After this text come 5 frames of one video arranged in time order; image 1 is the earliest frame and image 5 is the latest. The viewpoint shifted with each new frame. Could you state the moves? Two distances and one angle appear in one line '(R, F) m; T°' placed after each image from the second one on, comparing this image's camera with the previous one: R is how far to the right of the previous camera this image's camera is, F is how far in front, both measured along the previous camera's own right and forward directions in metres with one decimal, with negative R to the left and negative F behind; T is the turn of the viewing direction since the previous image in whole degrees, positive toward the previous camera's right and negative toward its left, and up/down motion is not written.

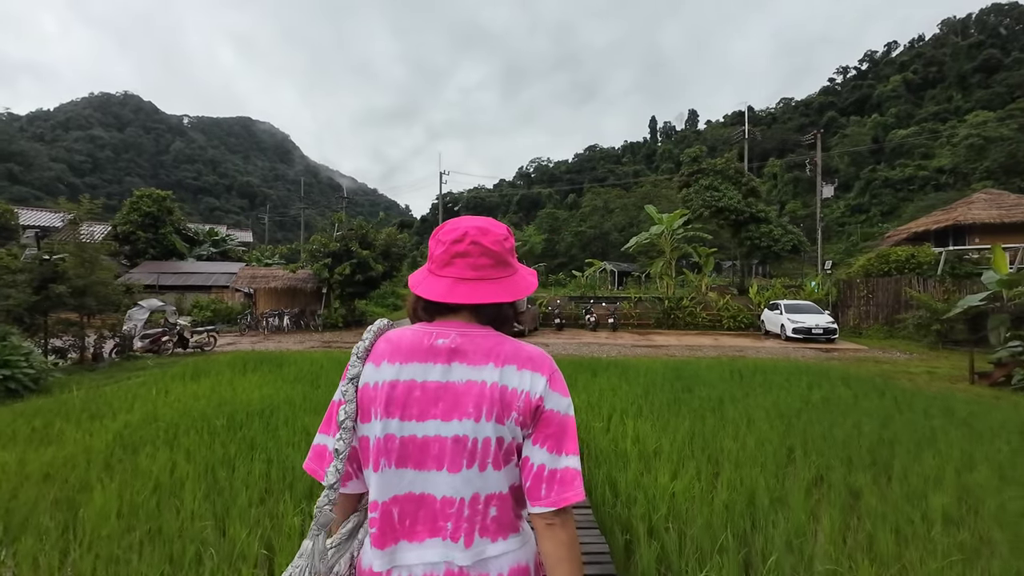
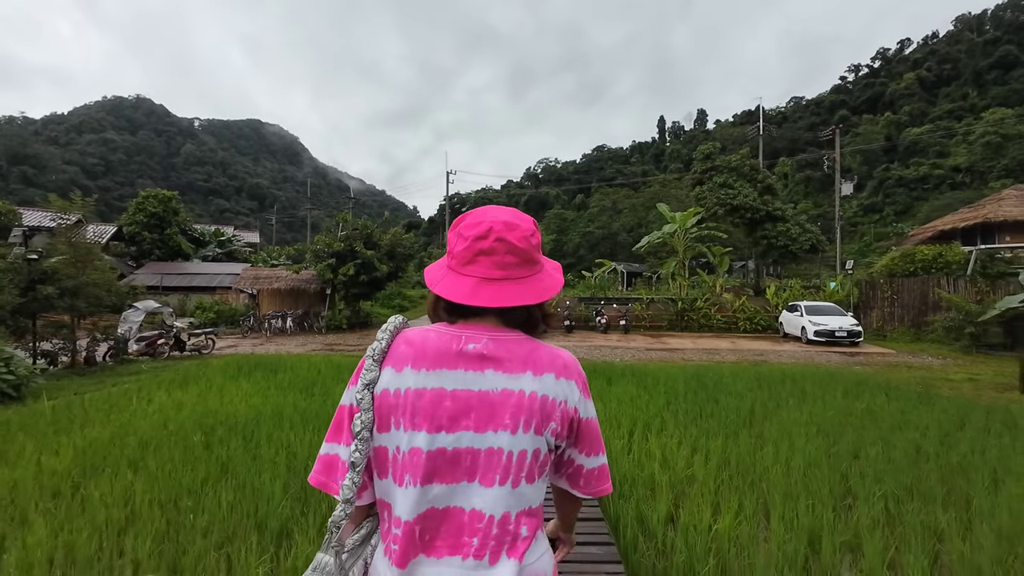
(0.0, +0.5) m; -1°
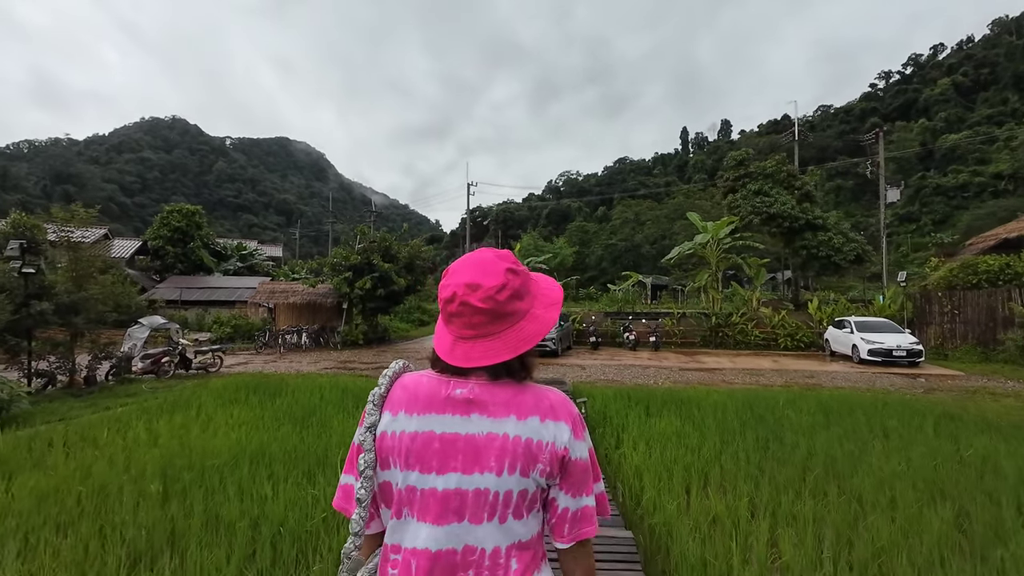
(0.0, +0.8) m; -3°
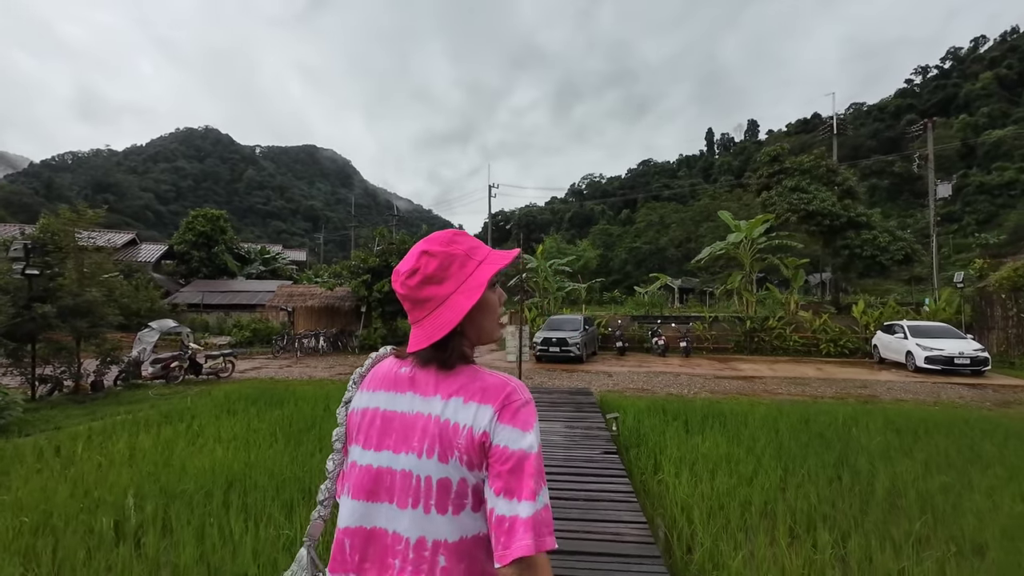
(0.0, +0.6) m; -3°
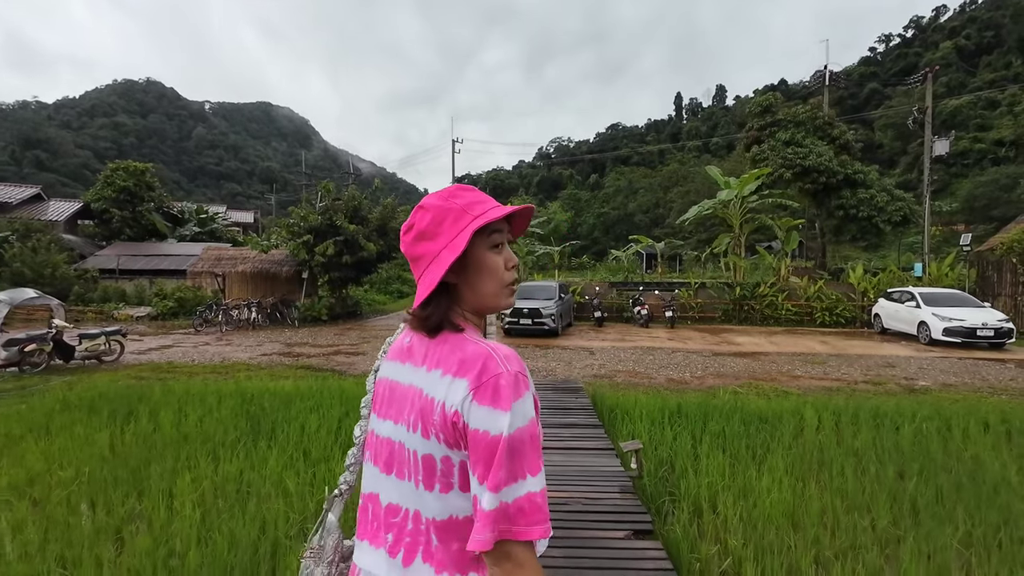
(+0.1, +1.9) m; +4°
